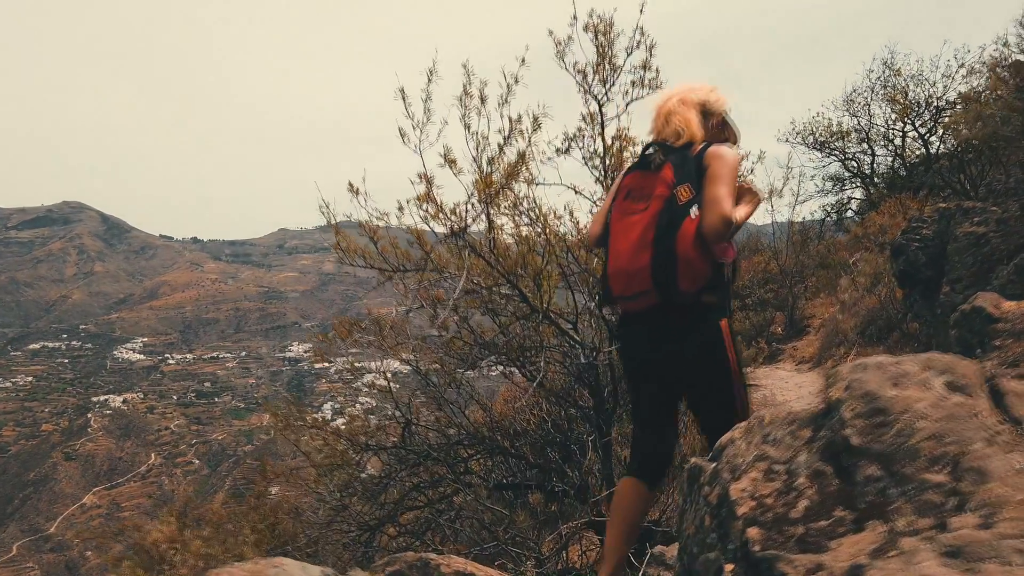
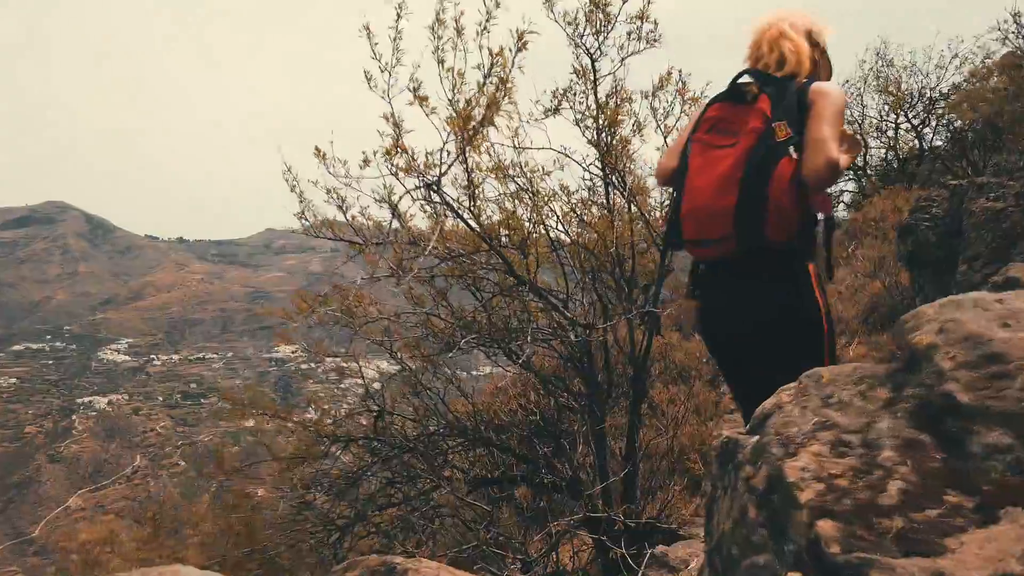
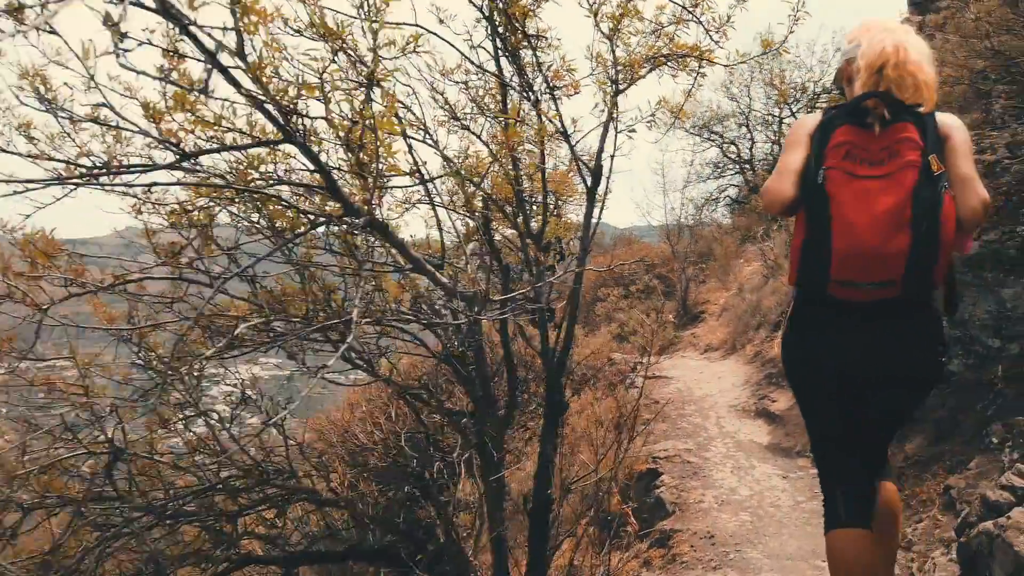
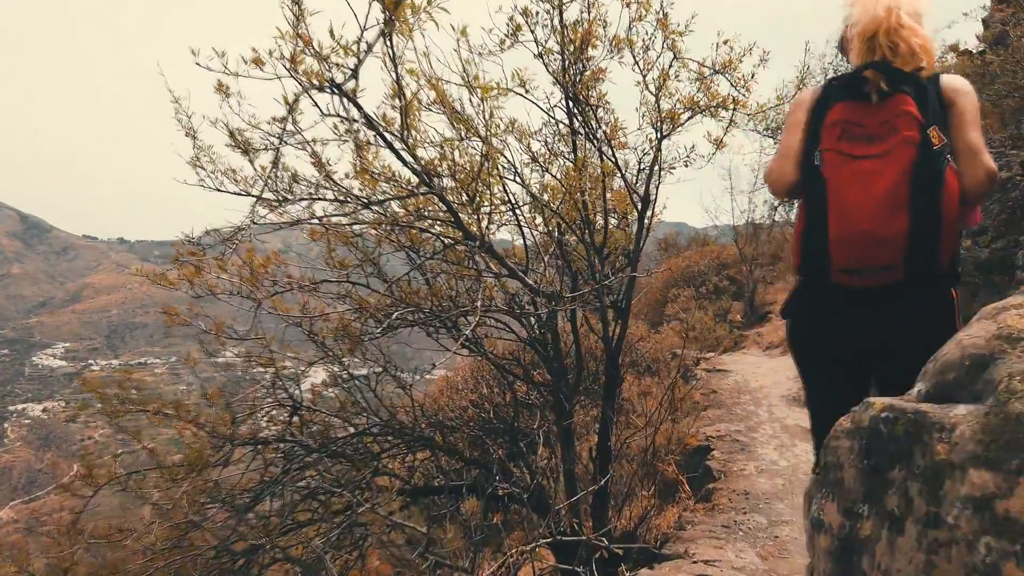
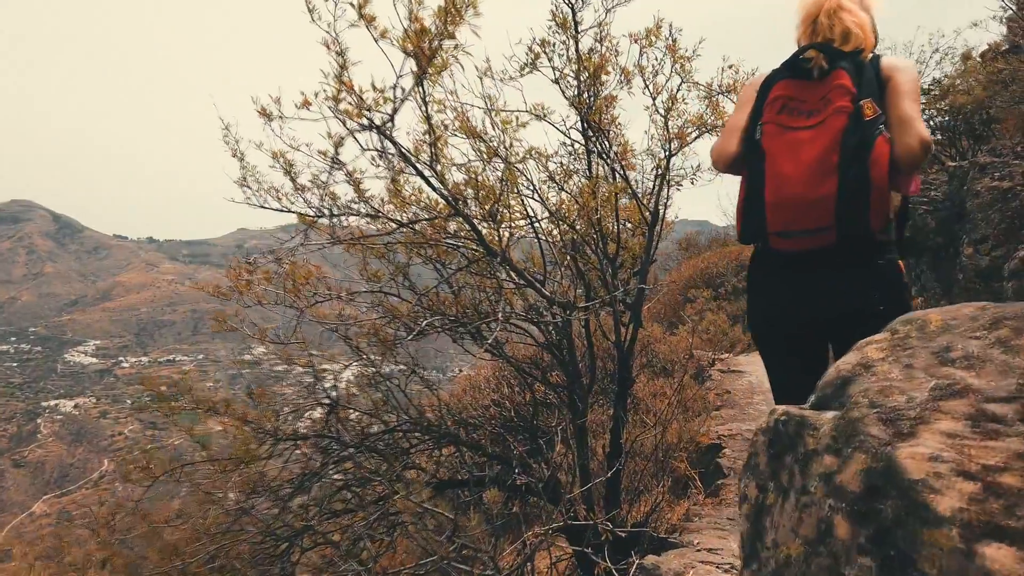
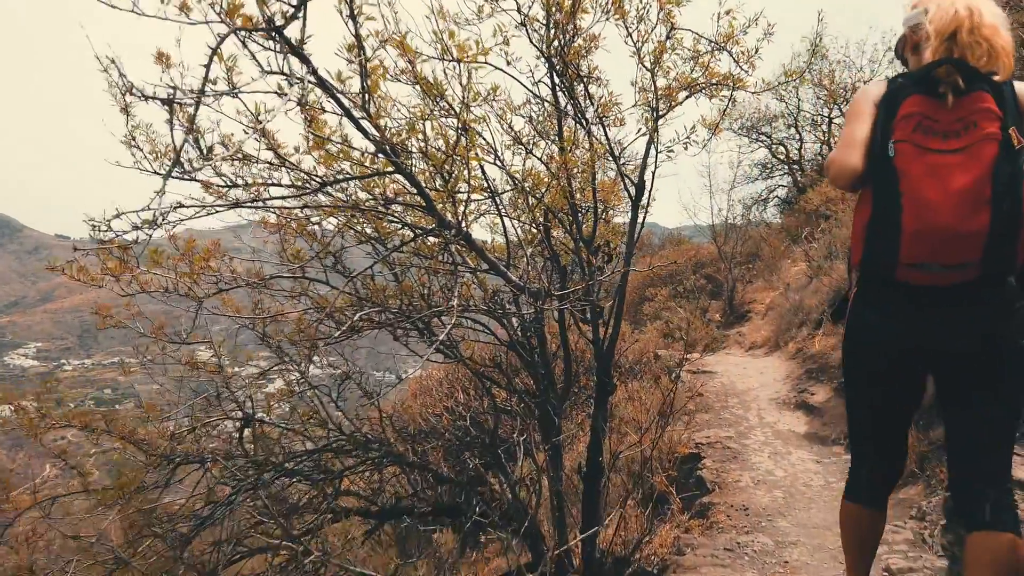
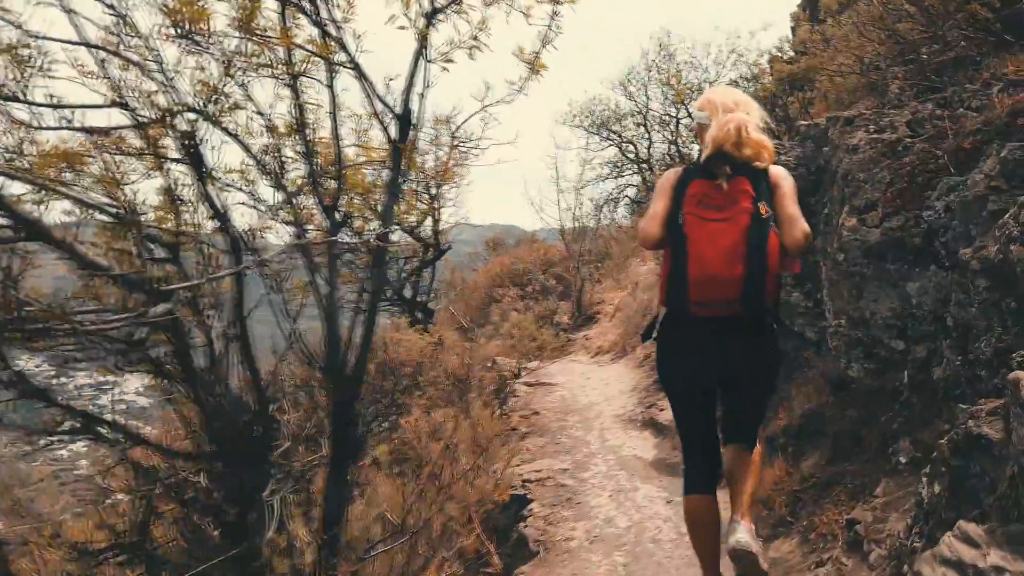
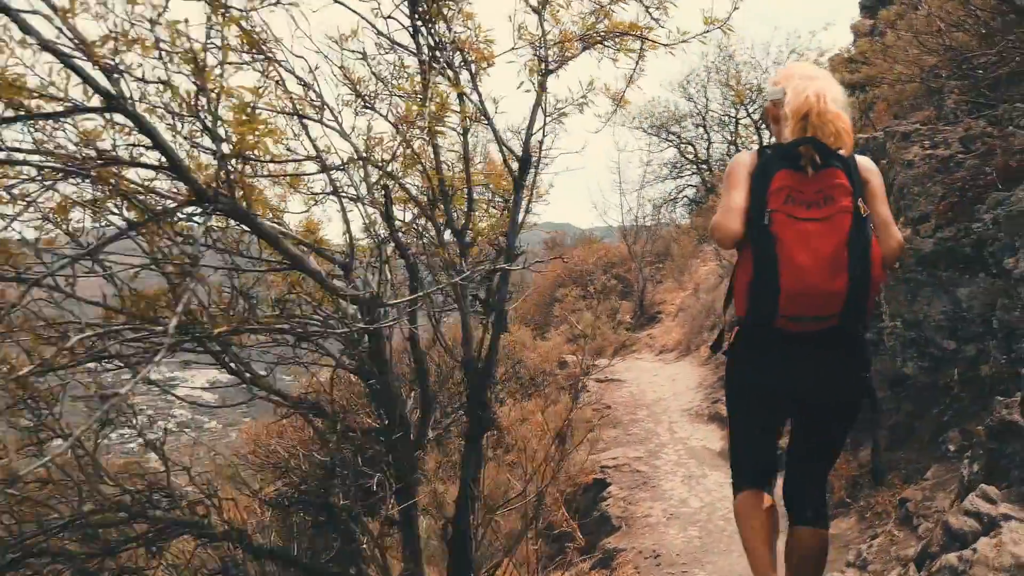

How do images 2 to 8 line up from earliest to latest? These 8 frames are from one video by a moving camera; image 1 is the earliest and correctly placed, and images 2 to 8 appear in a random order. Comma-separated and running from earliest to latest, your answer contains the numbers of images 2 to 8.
2, 5, 4, 6, 3, 8, 7
